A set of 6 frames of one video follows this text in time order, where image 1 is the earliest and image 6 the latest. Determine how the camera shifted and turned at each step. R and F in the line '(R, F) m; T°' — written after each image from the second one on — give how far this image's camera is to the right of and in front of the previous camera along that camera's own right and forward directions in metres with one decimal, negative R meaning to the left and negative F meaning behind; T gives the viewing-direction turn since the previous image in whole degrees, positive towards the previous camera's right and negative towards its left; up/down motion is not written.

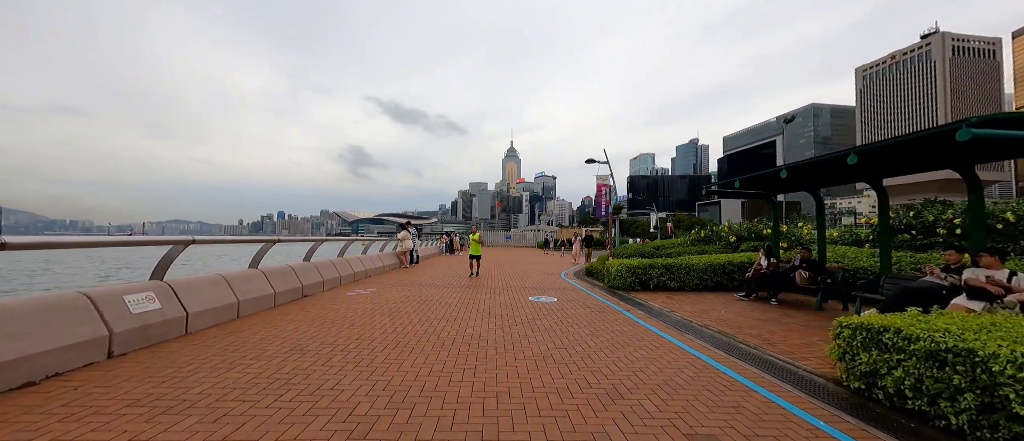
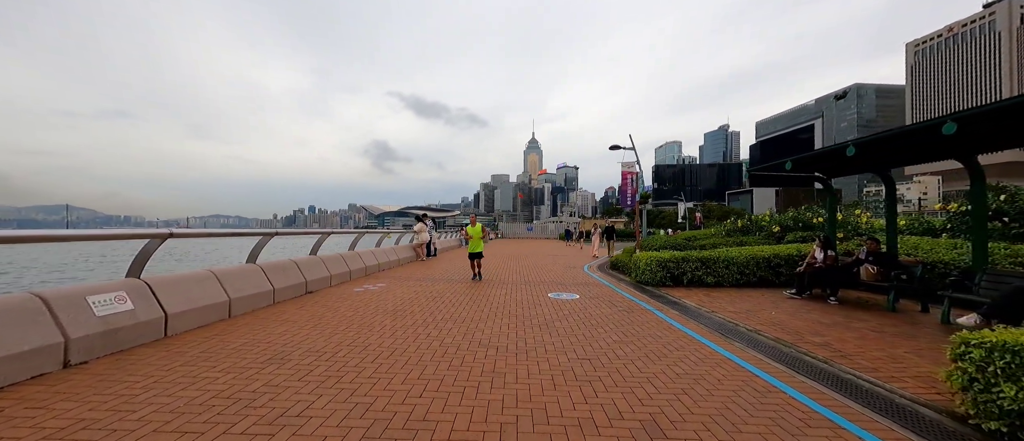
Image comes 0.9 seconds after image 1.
(+0.1, +0.7) m; -4°
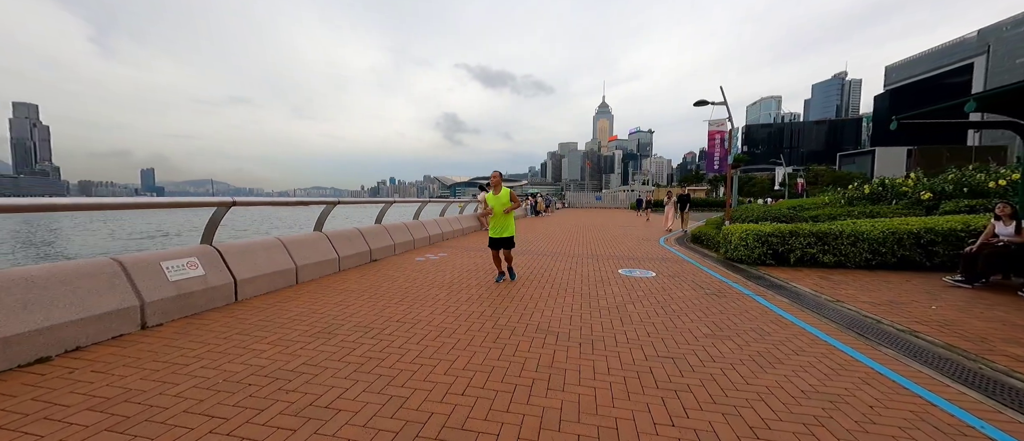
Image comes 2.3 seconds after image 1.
(0.0, +0.6) m; -11°
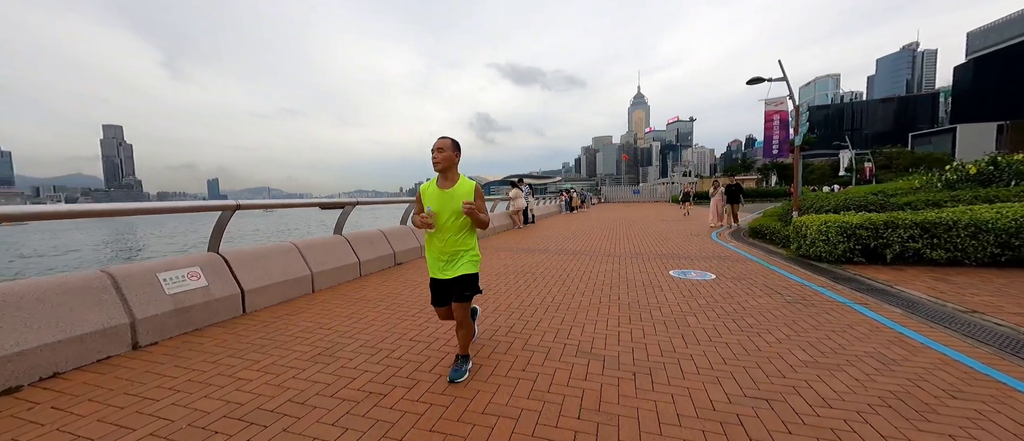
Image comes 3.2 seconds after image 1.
(0.0, +0.6) m; -6°
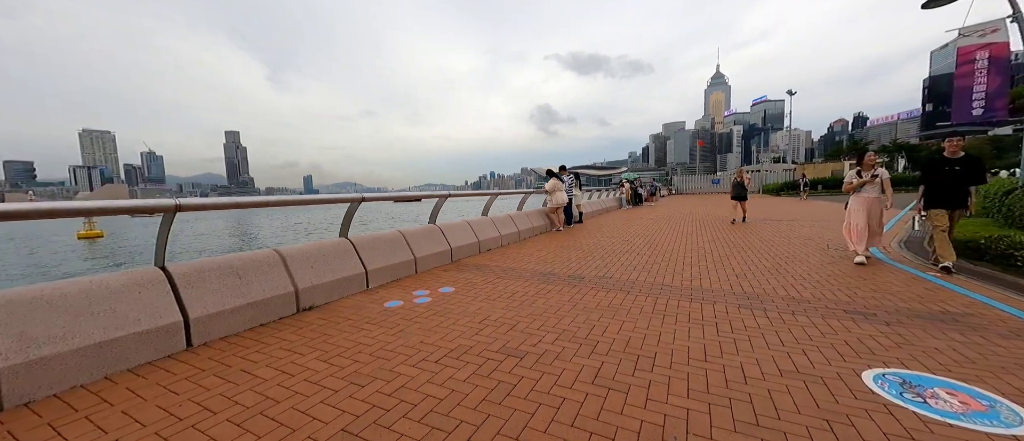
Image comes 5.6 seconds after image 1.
(+0.7, +3.0) m; -10°
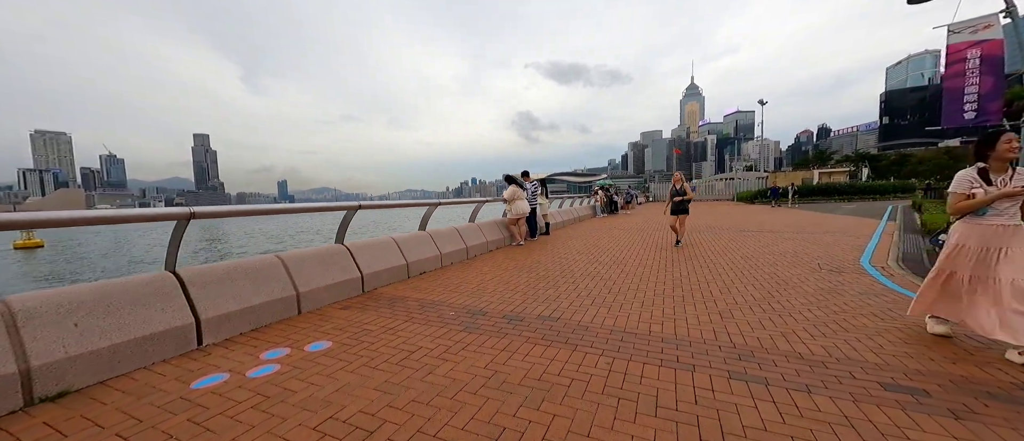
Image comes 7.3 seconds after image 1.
(+0.7, +1.2) m; +3°
